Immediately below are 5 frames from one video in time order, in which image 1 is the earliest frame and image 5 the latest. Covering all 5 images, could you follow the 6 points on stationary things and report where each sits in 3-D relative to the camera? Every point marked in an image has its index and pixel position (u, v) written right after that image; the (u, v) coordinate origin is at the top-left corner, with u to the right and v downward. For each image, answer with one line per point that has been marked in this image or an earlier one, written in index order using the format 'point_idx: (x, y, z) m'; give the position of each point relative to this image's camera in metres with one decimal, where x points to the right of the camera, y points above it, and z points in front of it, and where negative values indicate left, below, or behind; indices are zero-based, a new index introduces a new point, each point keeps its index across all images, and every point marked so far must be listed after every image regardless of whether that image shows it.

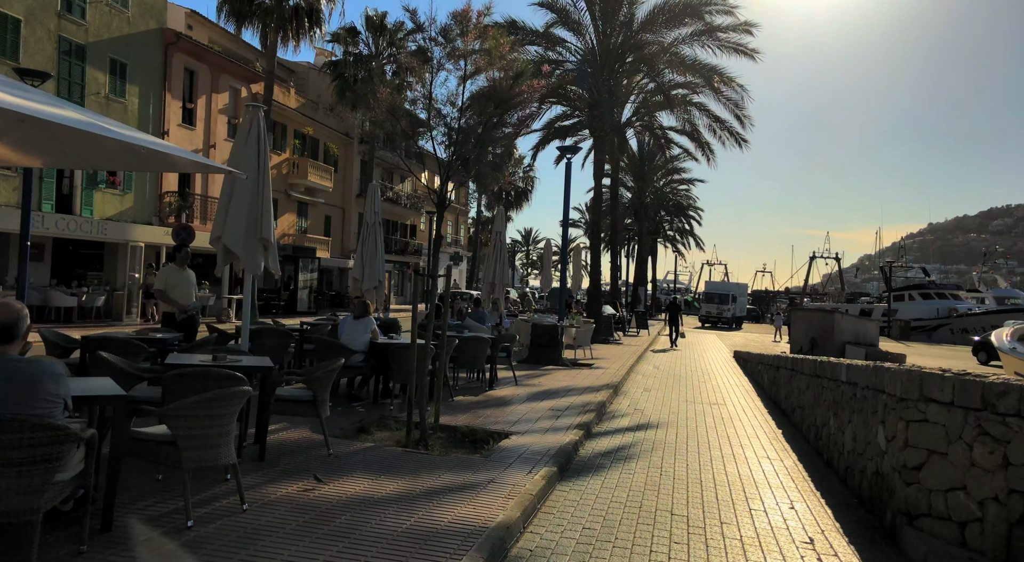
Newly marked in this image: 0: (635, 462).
0: (+1.3, -1.9, +7.6) m
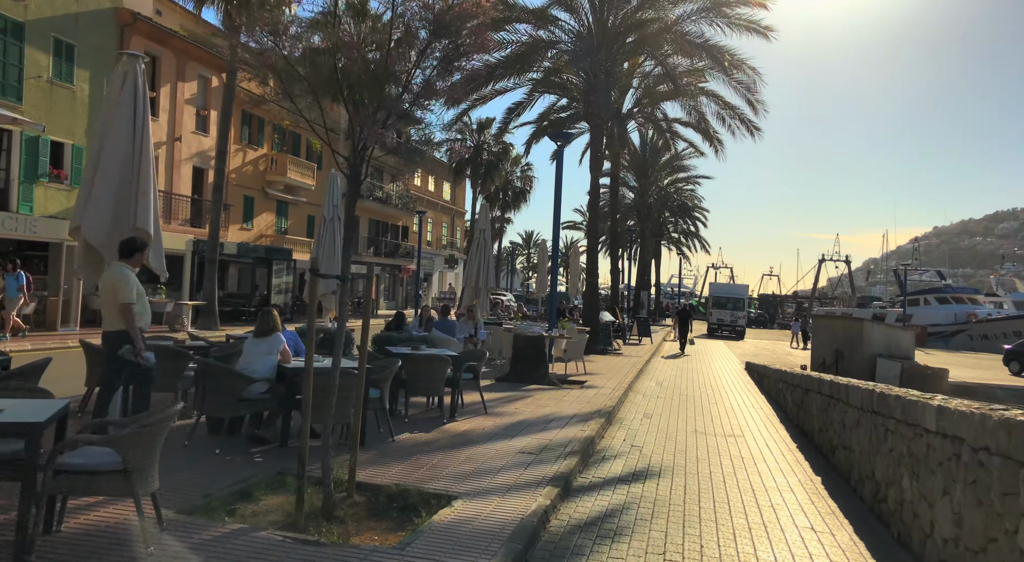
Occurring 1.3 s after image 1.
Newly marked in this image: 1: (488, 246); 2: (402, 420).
0: (+0.9, -2.0, +5.4) m
1: (-0.6, +0.9, +18.7) m
2: (-1.3, -1.7, +8.7) m
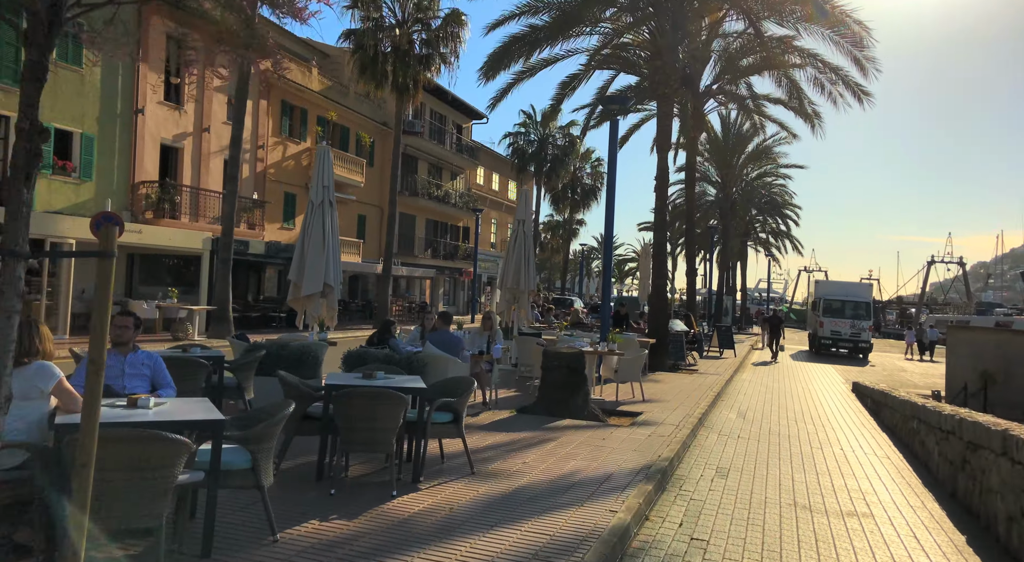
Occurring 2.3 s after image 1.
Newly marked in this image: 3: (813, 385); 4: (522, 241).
0: (+0.4, -1.9, +2.1) m
1: (+0.4, +0.9, +15.5) m
2: (-1.4, -1.7, +5.7) m
3: (+7.3, -2.5, +17.5) m
4: (+0.2, +0.9, +15.5) m
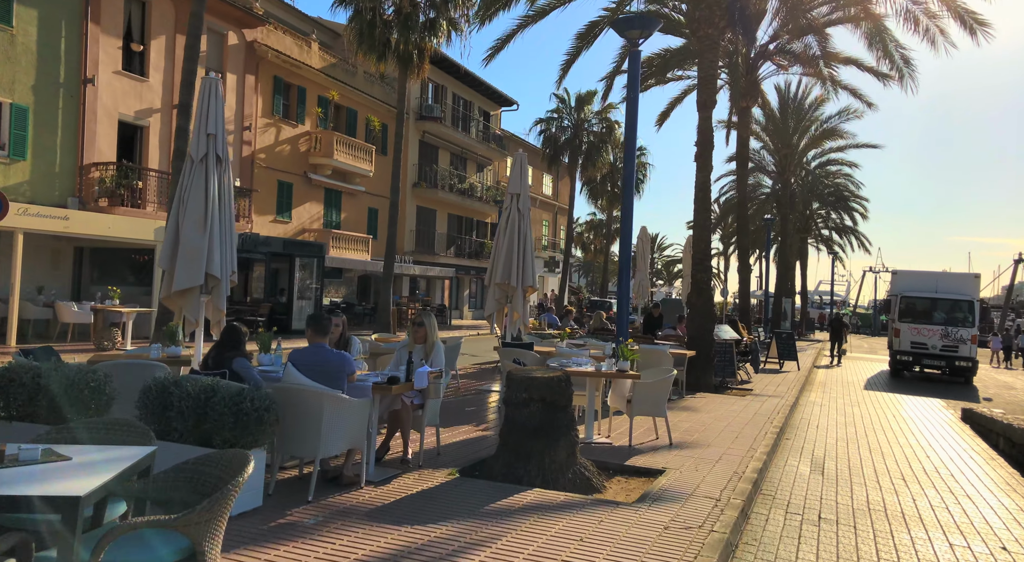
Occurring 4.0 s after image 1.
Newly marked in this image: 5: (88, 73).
0: (-0.7, -1.7, -1.5) m
1: (+0.2, +1.0, +11.9) m
2: (-2.2, -1.5, +2.2) m
3: (+7.3, -2.4, +13.3) m
4: (+0.1, +1.0, +11.8) m
5: (-10.4, +5.1, +17.6) m
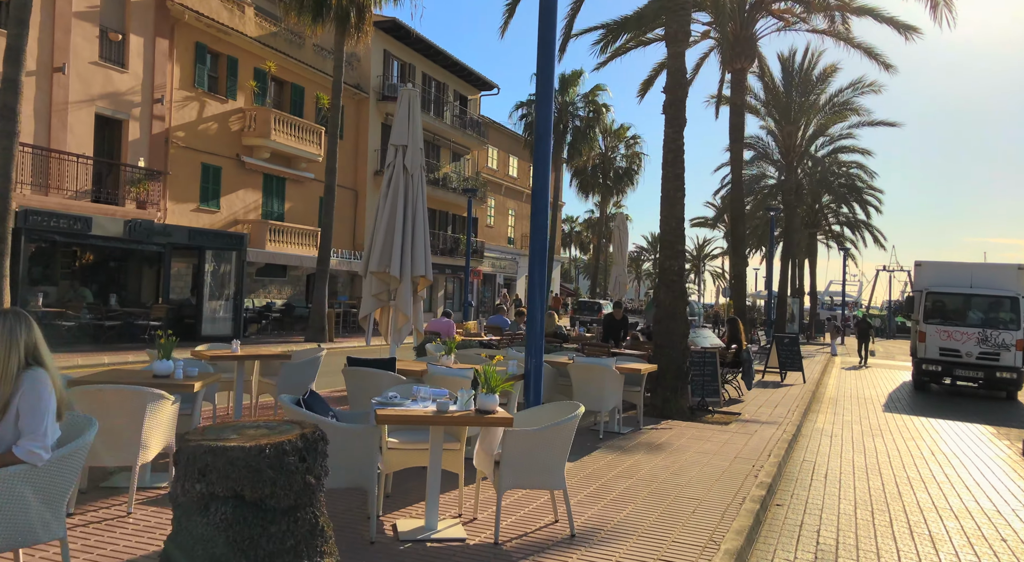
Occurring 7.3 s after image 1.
0: (-2.2, -1.5, -4.9) m
1: (-1.1, +1.2, +8.5) m
2: (-3.7, -1.3, -1.2) m
3: (+5.9, -2.3, +9.8) m
4: (-1.3, +1.1, +8.4) m
5: (-11.7, +5.2, +14.4) m
